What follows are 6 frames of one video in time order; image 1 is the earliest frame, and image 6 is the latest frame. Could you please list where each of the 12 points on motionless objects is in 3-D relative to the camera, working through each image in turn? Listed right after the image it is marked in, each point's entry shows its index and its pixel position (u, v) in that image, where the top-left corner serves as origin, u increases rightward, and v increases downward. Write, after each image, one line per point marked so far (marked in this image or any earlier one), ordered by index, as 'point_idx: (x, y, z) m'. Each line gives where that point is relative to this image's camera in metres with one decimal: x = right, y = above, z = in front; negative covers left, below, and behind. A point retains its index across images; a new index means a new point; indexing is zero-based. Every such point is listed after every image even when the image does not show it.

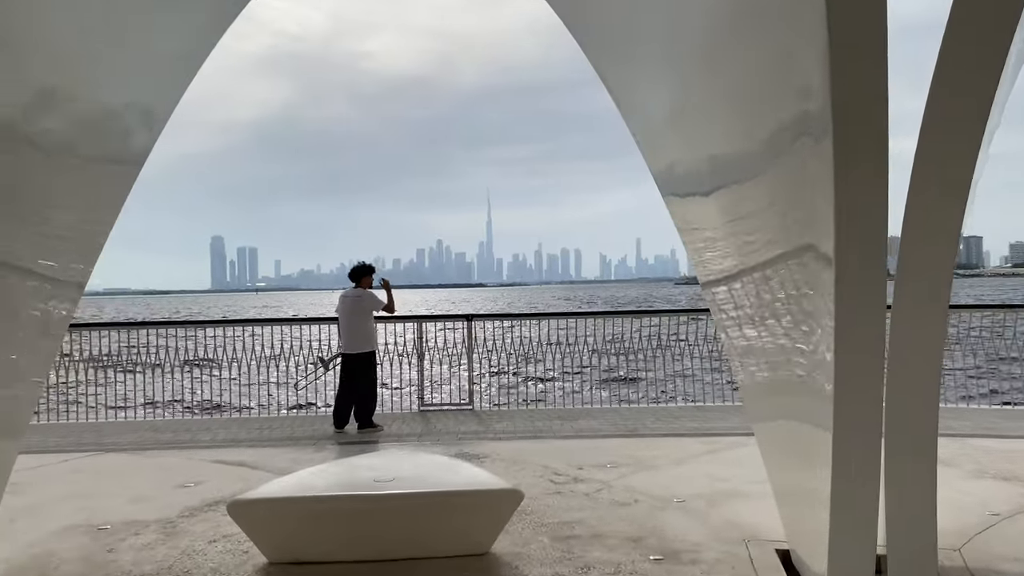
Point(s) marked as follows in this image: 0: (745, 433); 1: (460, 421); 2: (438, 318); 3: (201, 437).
0: (+2.2, -1.4, +8.0) m
1: (-0.6, -1.4, +9.0) m
2: (-0.8, -0.3, +9.6) m
3: (-3.1, -1.5, +8.6) m
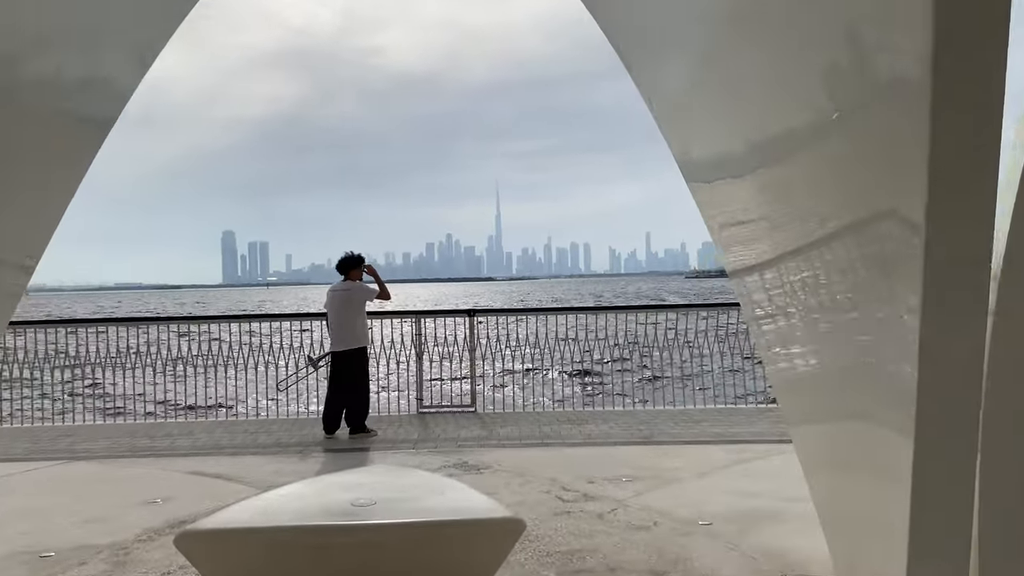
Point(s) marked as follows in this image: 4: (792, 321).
0: (+2.2, -1.3, +7.3) m
1: (-0.5, -1.3, +8.4) m
2: (-0.8, -0.3, +8.9) m
3: (-3.1, -1.4, +7.9) m
4: (+1.3, -0.1, +4.0) m
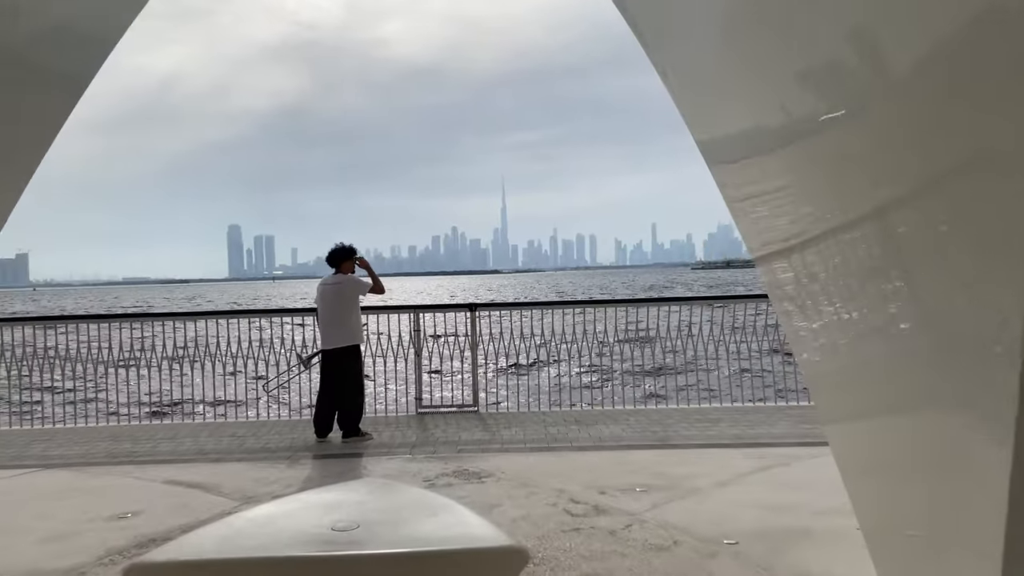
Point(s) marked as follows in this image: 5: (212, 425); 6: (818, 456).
0: (+2.3, -1.2, +6.7) m
1: (-0.5, -1.3, +7.8) m
2: (-0.7, -0.2, +8.4) m
3: (-3.1, -1.4, +7.4) m
4: (+1.3, -0.1, +3.4) m
5: (-2.9, -1.3, +8.3) m
6: (+2.3, -1.2, +6.3) m
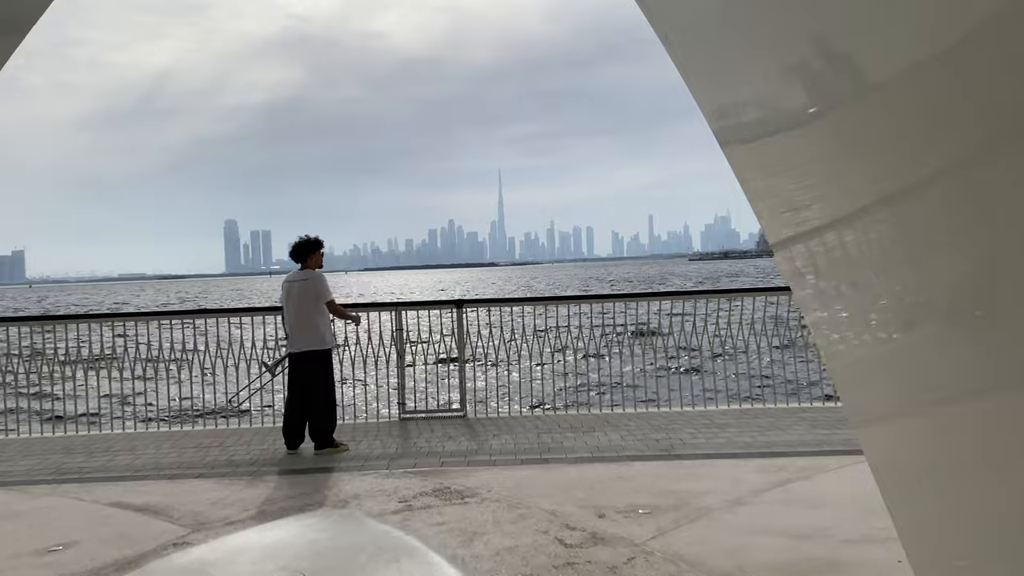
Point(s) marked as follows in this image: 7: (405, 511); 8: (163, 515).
0: (+2.2, -1.2, +6.1) m
1: (-0.6, -1.2, +7.2) m
2: (-0.8, -0.2, +7.7) m
3: (-3.1, -1.4, +6.8) m
4: (+1.2, -0.1, +2.8) m
5: (-3.0, -1.3, +7.7) m
6: (+2.2, -1.2, +5.6) m
7: (-0.6, -1.3, +5.0) m
8: (-2.1, -1.4, +5.2) m
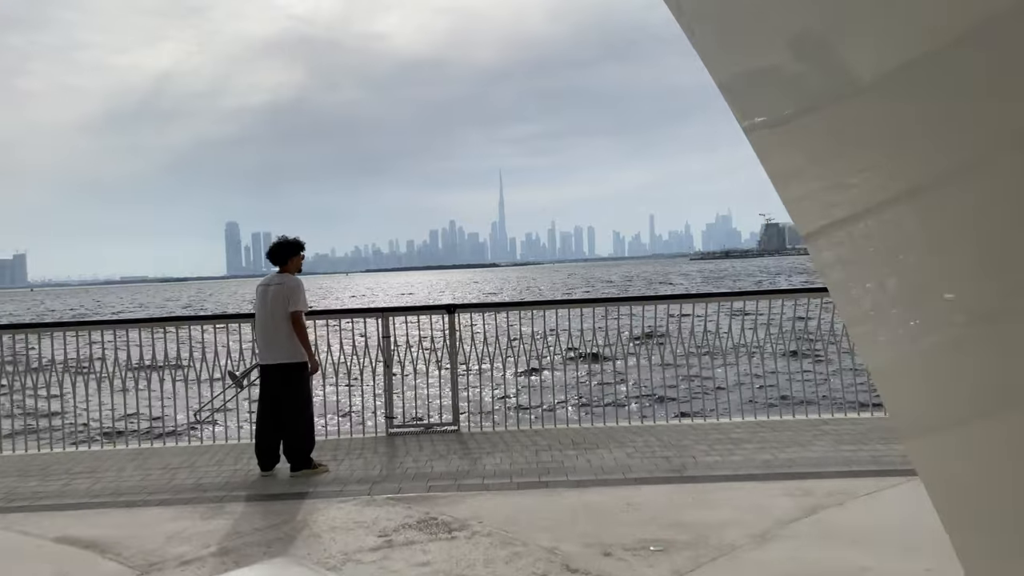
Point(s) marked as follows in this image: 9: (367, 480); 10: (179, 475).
0: (+2.1, -1.2, +5.5) m
1: (-0.6, -1.3, +6.6) m
2: (-0.9, -0.2, +7.1) m
3: (-3.2, -1.4, +6.2) m
4: (+1.1, -0.1, +2.2) m
5: (-3.1, -1.4, +7.1) m
6: (+2.1, -1.2, +5.0) m
7: (-0.7, -1.4, +4.4) m
8: (-2.2, -1.4, +4.6) m
9: (-1.0, -1.3, +5.8) m
10: (-2.5, -1.4, +6.3) m
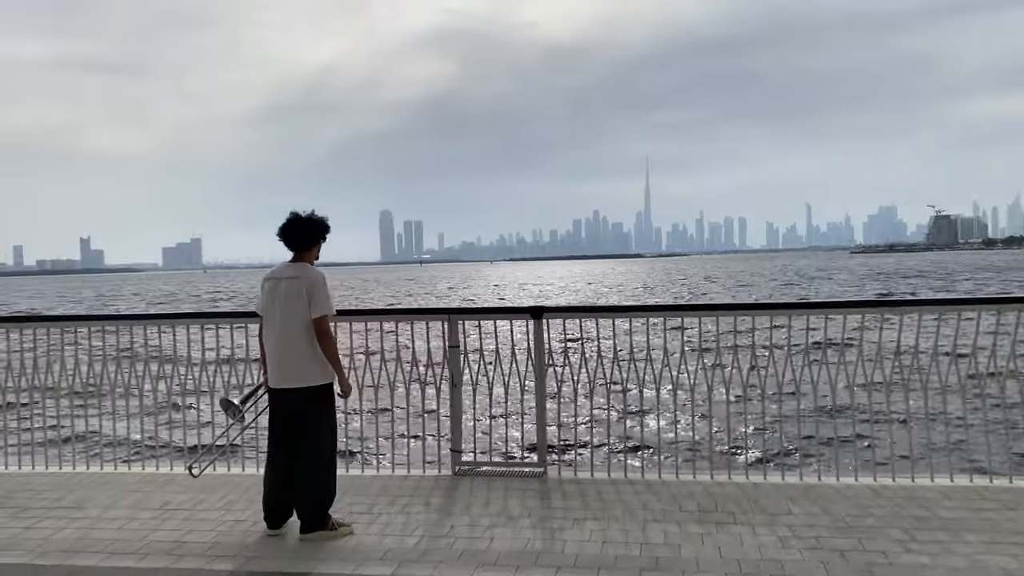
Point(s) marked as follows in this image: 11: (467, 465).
0: (+2.5, -1.2, +3.2) m
1: (0.0, -1.3, +4.8) m
2: (-0.2, -0.2, +5.4) m
3: (-2.6, -1.4, +4.8) m
4: (+1.0, -0.2, +0.1) m
5: (-2.4, -1.3, +5.7) m
6: (+2.4, -1.3, +2.8) m
7: (-0.5, -1.4, +2.7) m
8: (-1.9, -1.4, +3.1) m
9: (-0.6, -1.3, +4.1) m
10: (-1.9, -1.3, +4.8) m
11: (-0.3, -1.1, +5.5) m
